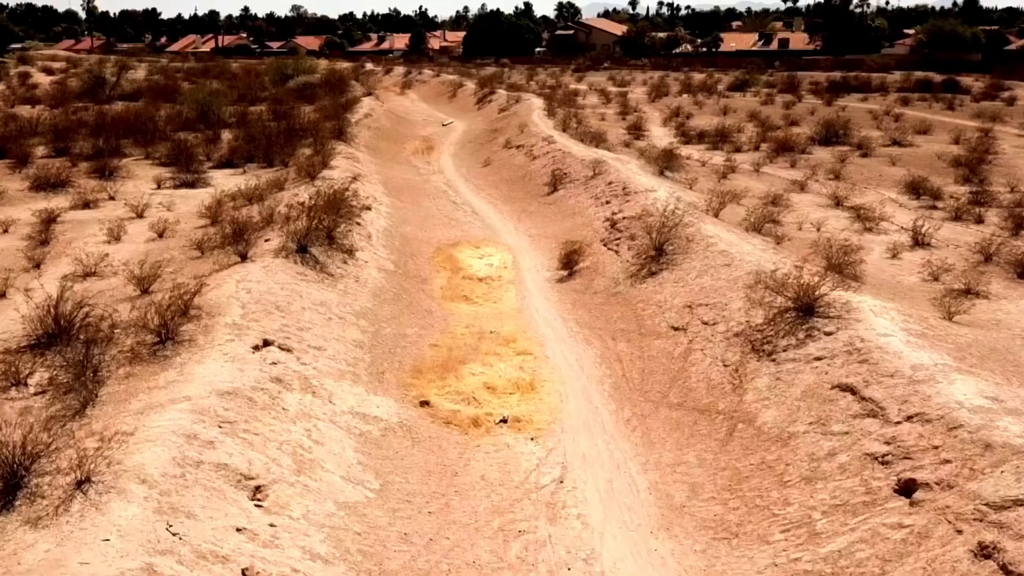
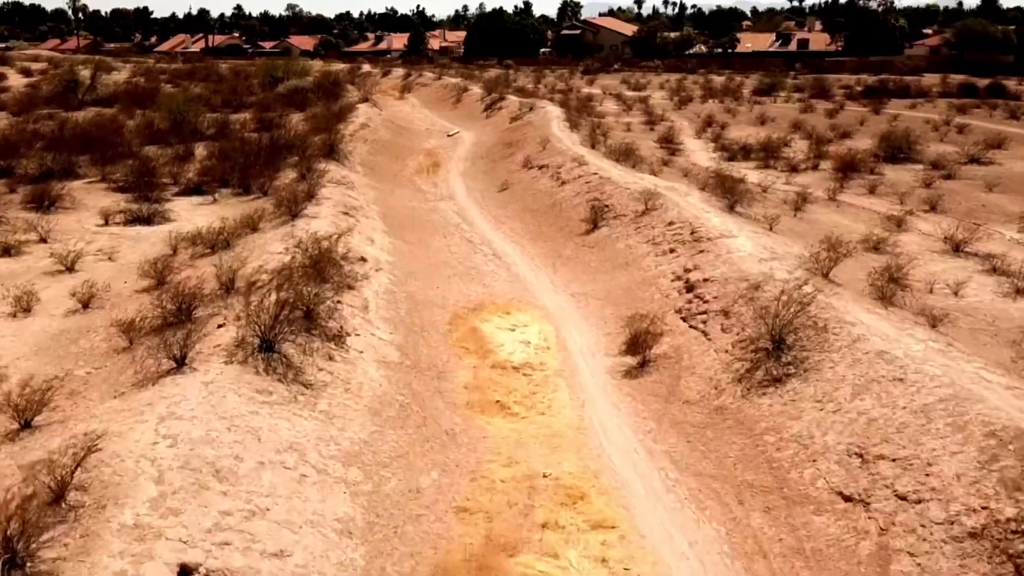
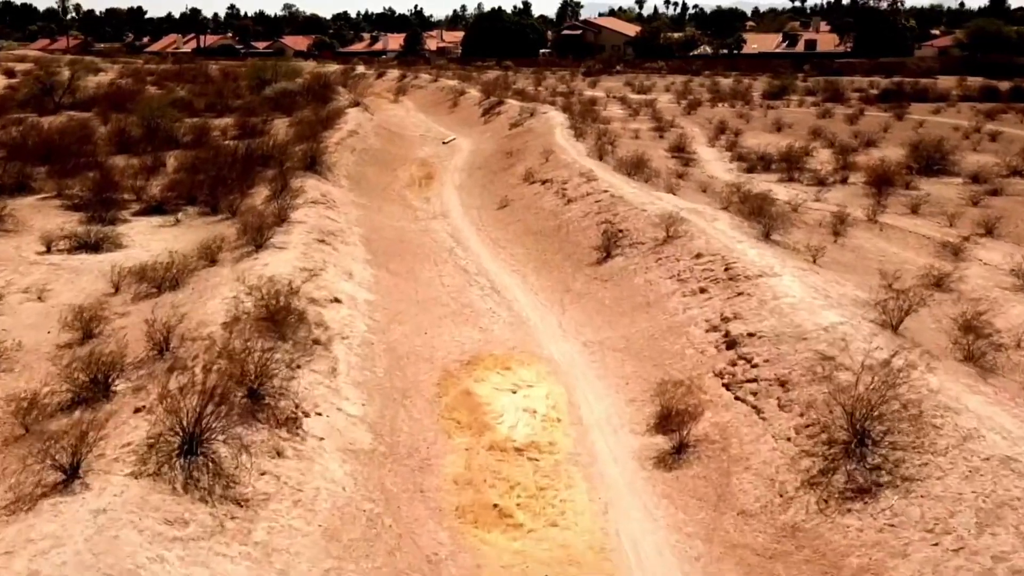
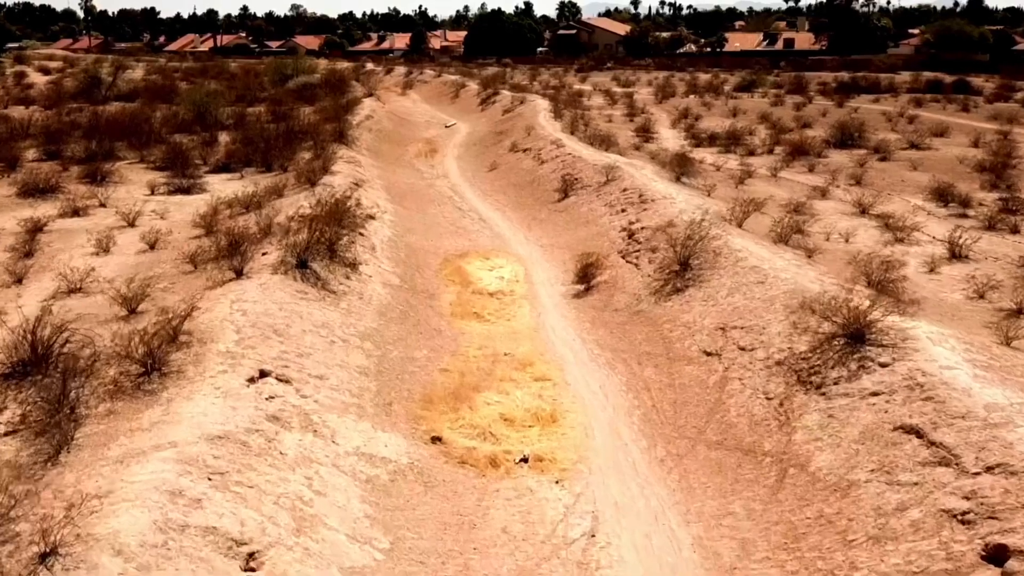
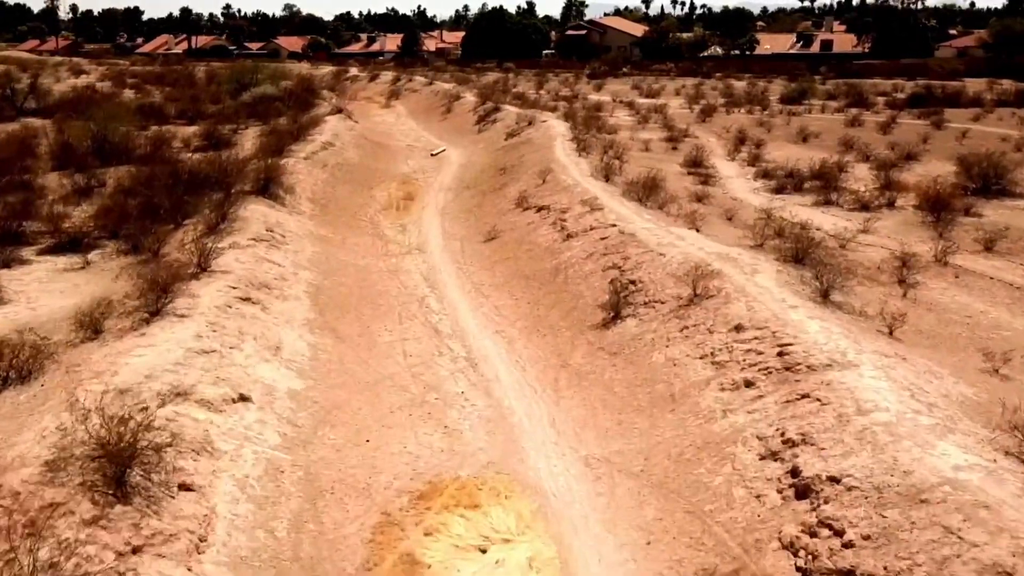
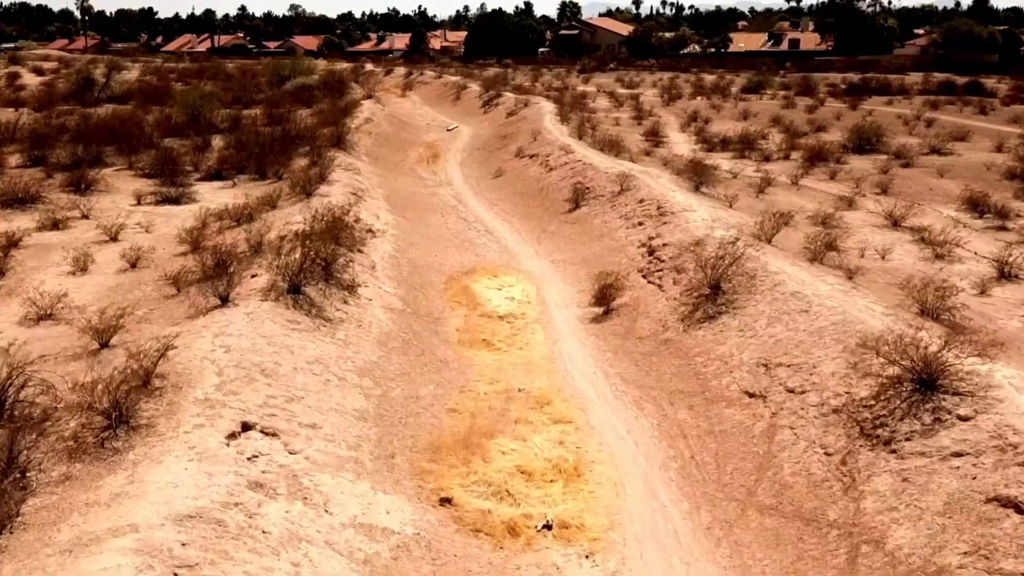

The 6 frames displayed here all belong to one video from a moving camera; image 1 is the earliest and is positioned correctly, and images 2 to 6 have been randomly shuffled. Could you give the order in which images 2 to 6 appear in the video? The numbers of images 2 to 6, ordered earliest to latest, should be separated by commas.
4, 6, 2, 3, 5
